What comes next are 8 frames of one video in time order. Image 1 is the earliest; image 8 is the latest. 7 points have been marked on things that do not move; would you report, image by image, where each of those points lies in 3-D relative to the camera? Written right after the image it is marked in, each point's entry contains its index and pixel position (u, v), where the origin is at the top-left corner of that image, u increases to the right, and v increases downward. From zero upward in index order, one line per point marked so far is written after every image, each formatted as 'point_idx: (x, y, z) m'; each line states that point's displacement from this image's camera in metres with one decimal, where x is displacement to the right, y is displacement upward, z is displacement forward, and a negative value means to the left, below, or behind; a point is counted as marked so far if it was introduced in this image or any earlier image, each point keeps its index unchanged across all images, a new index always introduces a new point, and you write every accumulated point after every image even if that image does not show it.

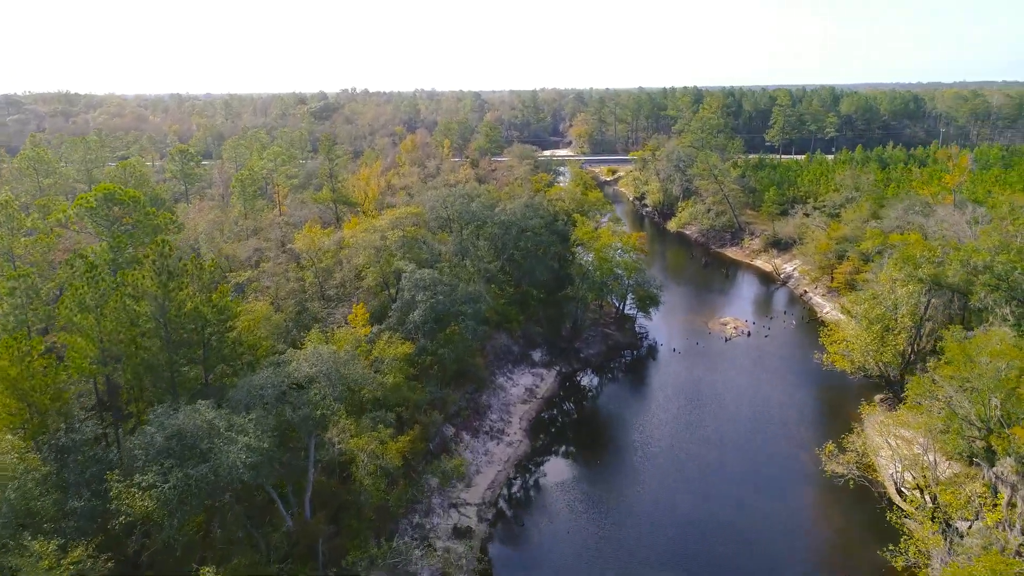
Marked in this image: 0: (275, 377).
0: (-6.3, -2.4, +18.8) m
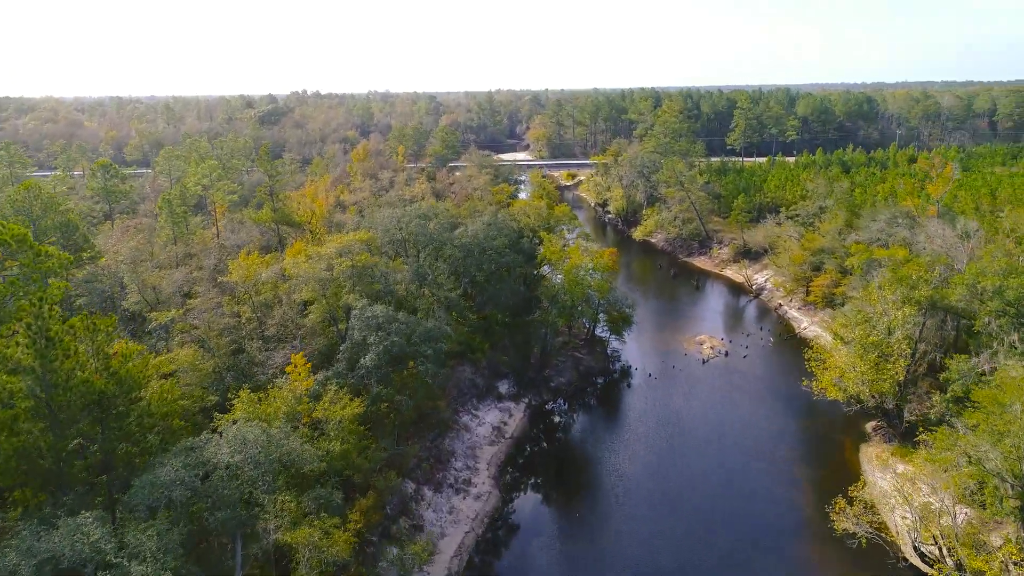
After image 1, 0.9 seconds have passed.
0: (-6.8, -3.8, +15.0) m
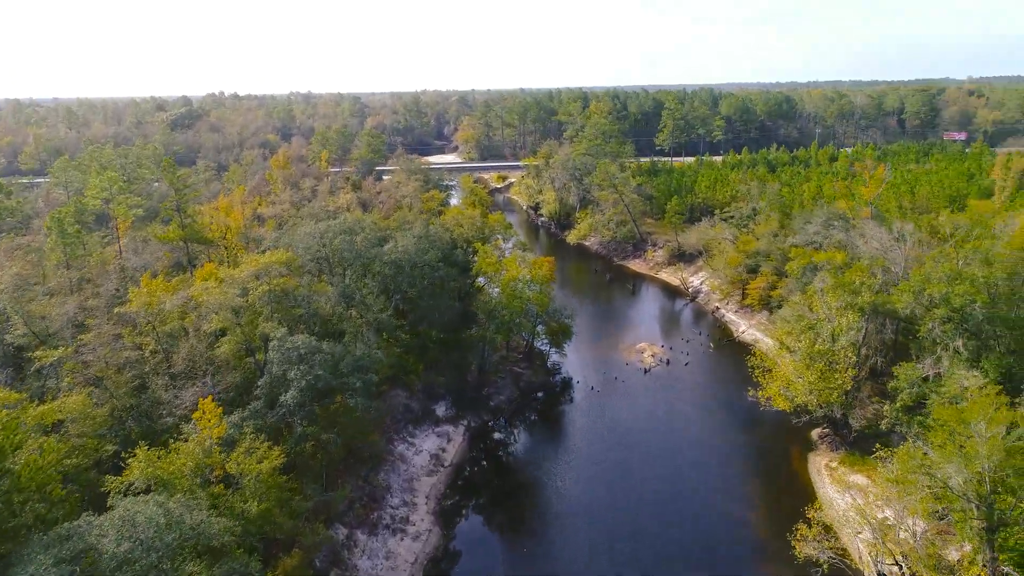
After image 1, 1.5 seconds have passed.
0: (-7.8, -4.8, +12.4) m
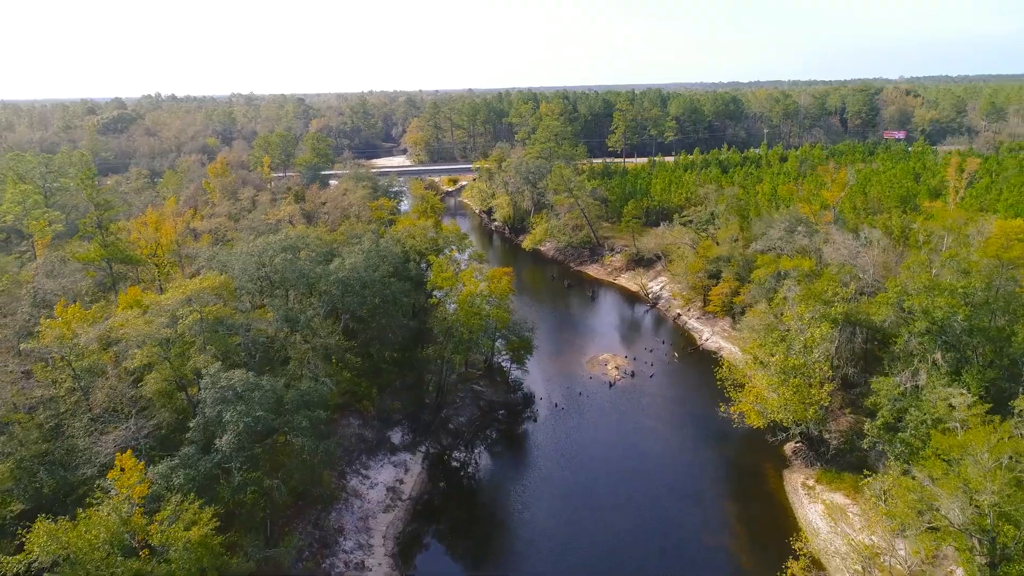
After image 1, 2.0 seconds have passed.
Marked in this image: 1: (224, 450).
0: (-8.1, -5.7, +9.8) m
1: (-7.8, -4.4, +19.5) m
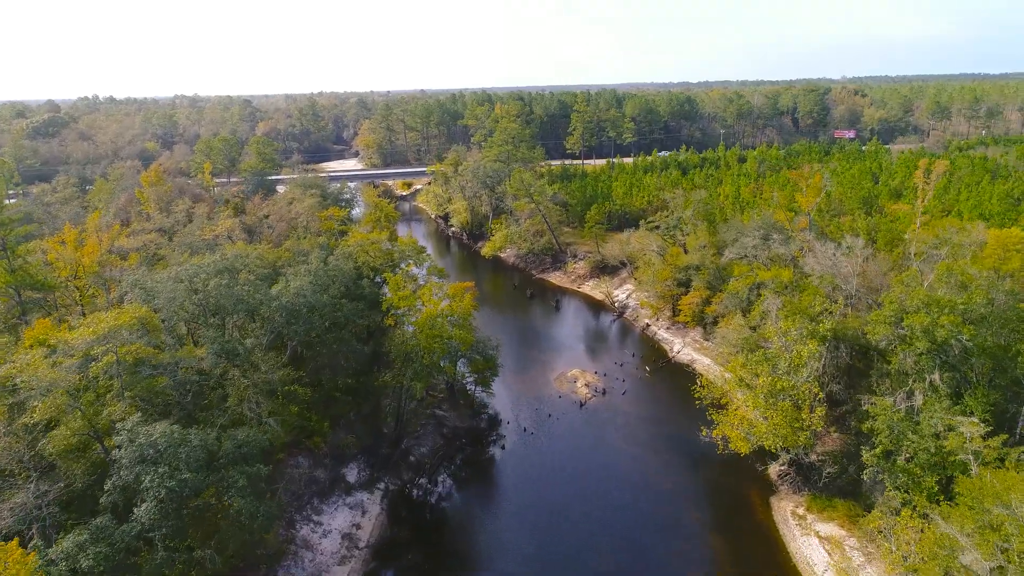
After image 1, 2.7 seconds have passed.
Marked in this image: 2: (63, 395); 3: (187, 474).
0: (-8.1, -6.6, +6.7) m
1: (-8.5, -5.3, +16.4) m
2: (-11.8, -2.9, +18.6) m
3: (-7.8, -4.4, +17.2) m
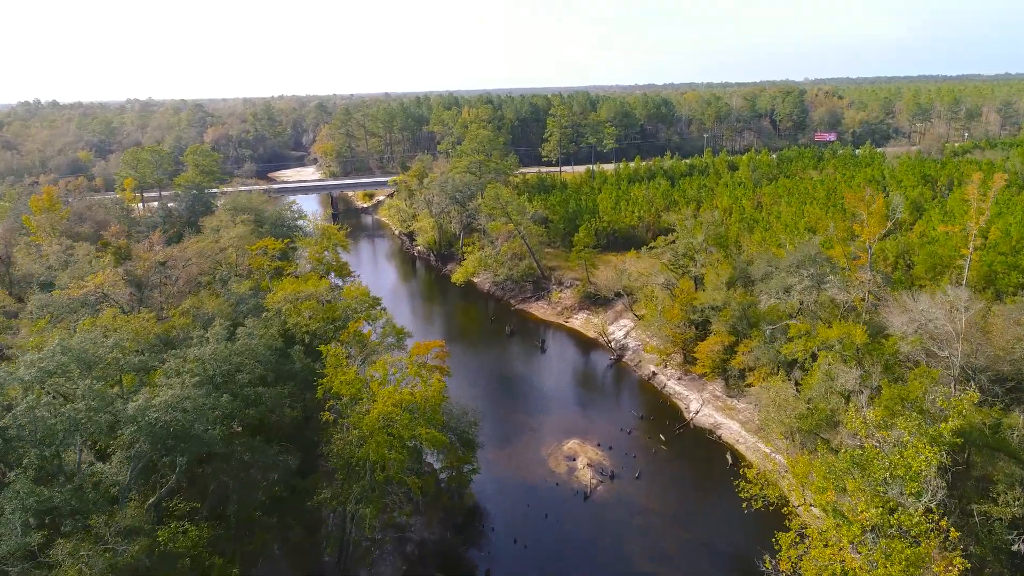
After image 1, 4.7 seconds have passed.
0: (-7.4, -9.0, -2.1) m
1: (-8.2, -7.8, +7.6) m
2: (-11.6, -5.4, +9.6) m
3: (-7.6, -6.8, +8.3) m
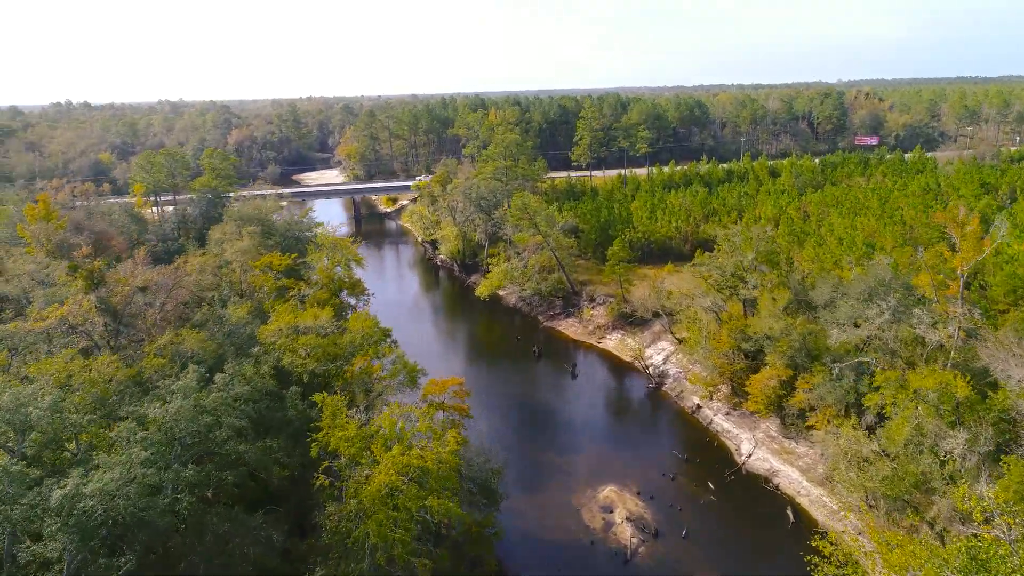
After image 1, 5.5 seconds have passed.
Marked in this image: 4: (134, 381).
0: (-7.5, -9.9, -5.6) m
1: (-7.9, -8.7, +4.1) m
2: (-11.3, -6.2, +6.3) m
3: (-7.3, -7.8, +4.9) m
4: (-9.6, -2.2, +18.6) m
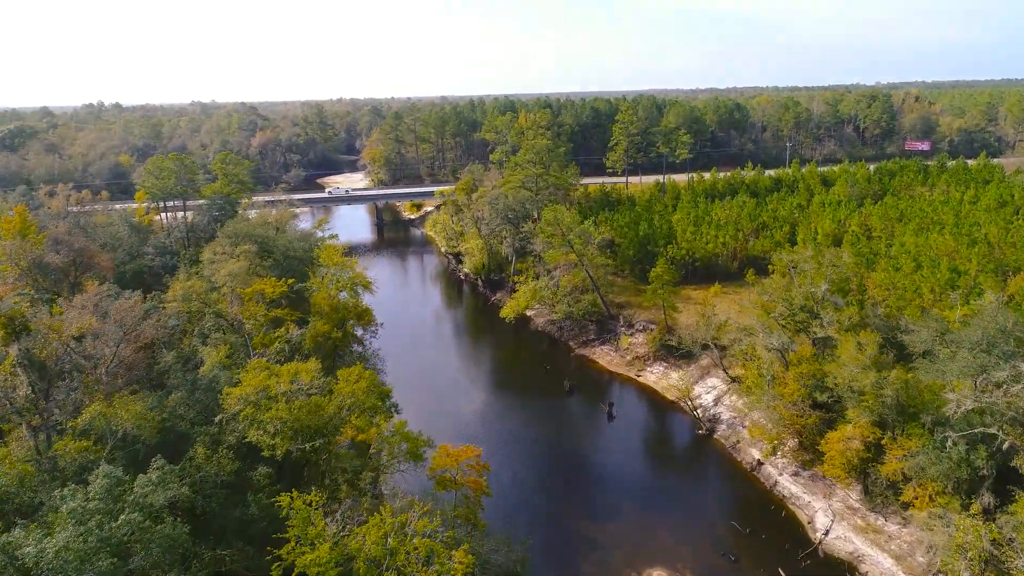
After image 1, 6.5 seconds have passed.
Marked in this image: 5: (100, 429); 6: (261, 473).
0: (-8.0, -11.1, -10.3) m
1: (-8.0, -9.9, -0.6) m
2: (-11.2, -7.4, +1.8) m
3: (-7.3, -9.0, +0.1) m
4: (-9.0, -3.5, +14.0) m
5: (-9.0, -3.0, +15.8) m
6: (-5.9, -4.0, +16.6) m
